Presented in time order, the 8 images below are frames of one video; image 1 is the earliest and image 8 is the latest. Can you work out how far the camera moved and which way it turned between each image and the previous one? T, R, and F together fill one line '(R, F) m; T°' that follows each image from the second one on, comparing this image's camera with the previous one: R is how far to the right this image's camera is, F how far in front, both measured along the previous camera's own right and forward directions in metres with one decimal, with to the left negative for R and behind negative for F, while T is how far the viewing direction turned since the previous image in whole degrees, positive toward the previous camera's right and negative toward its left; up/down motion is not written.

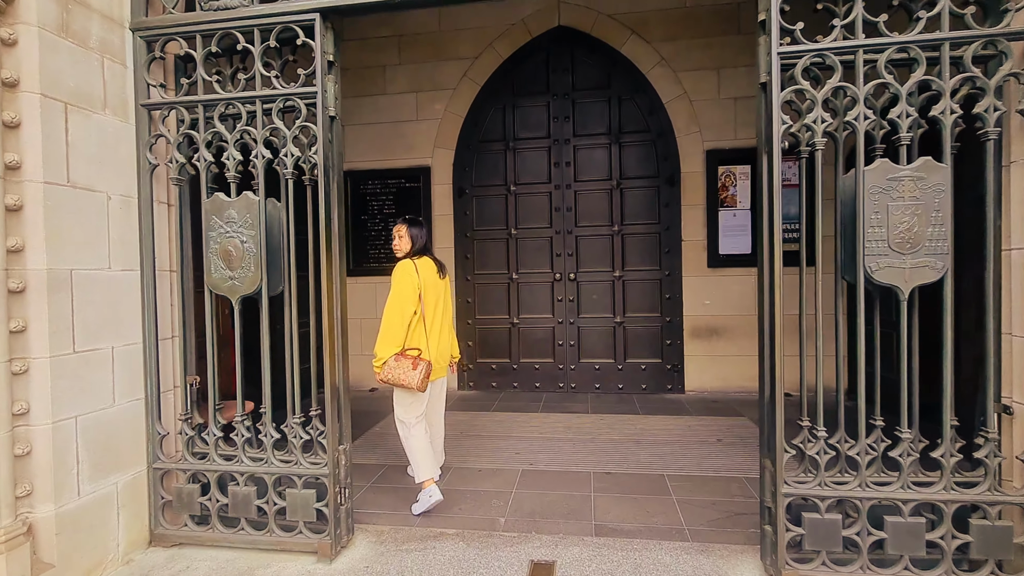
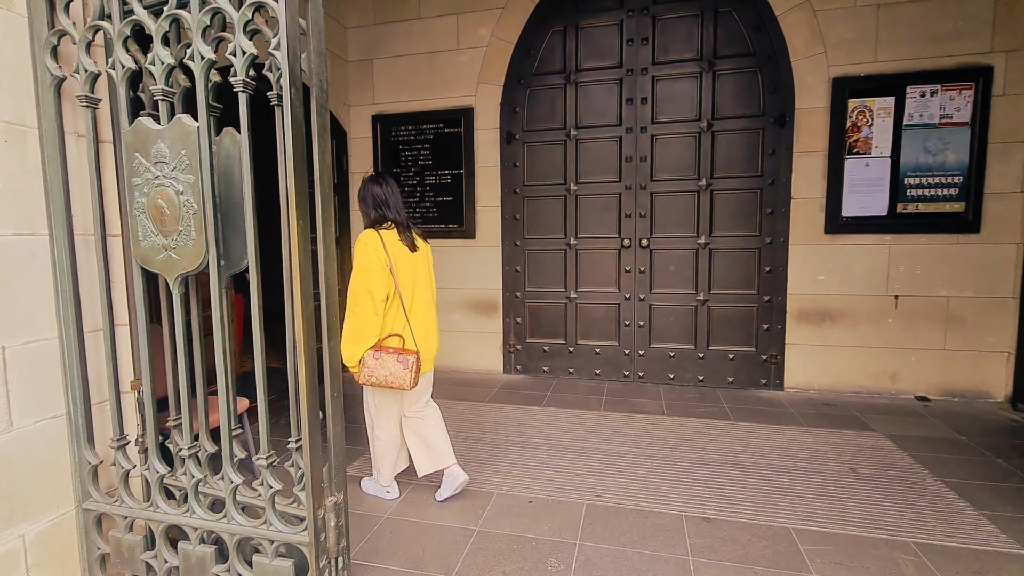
(-0.1, +0.8) m; -5°
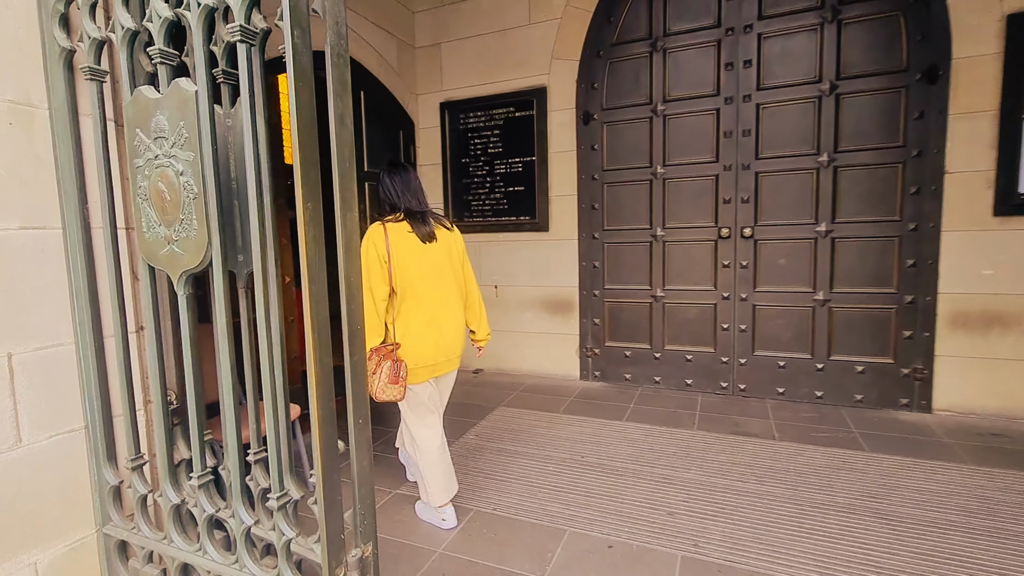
(0.0, +0.4) m; -9°
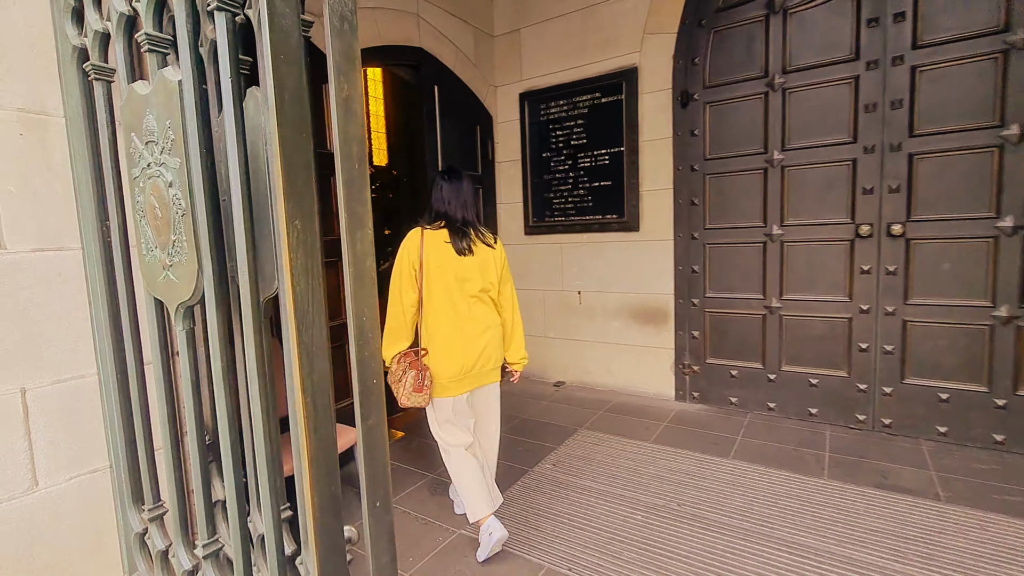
(0.0, +0.4) m; -10°
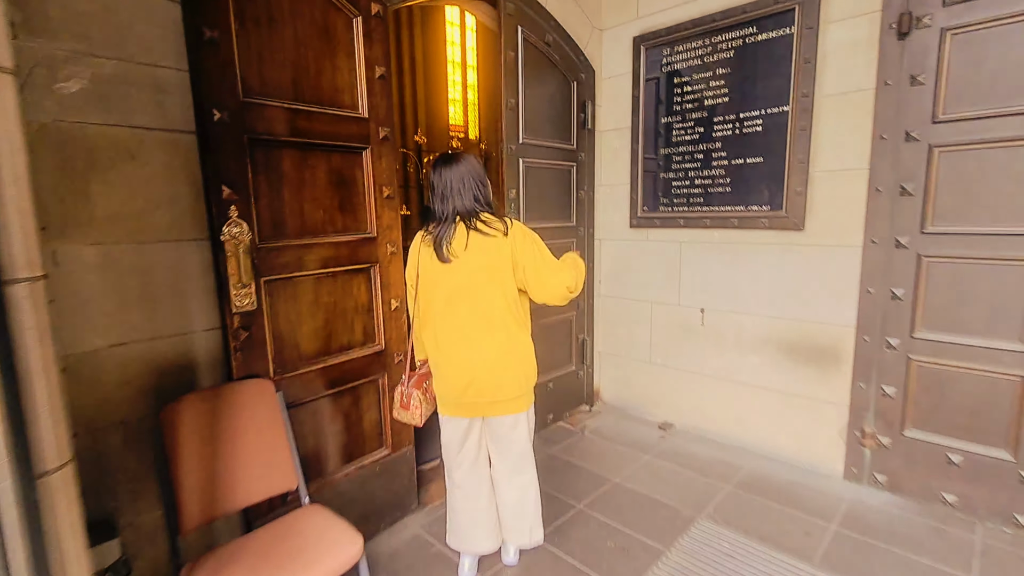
(0.0, +0.9) m; -11°
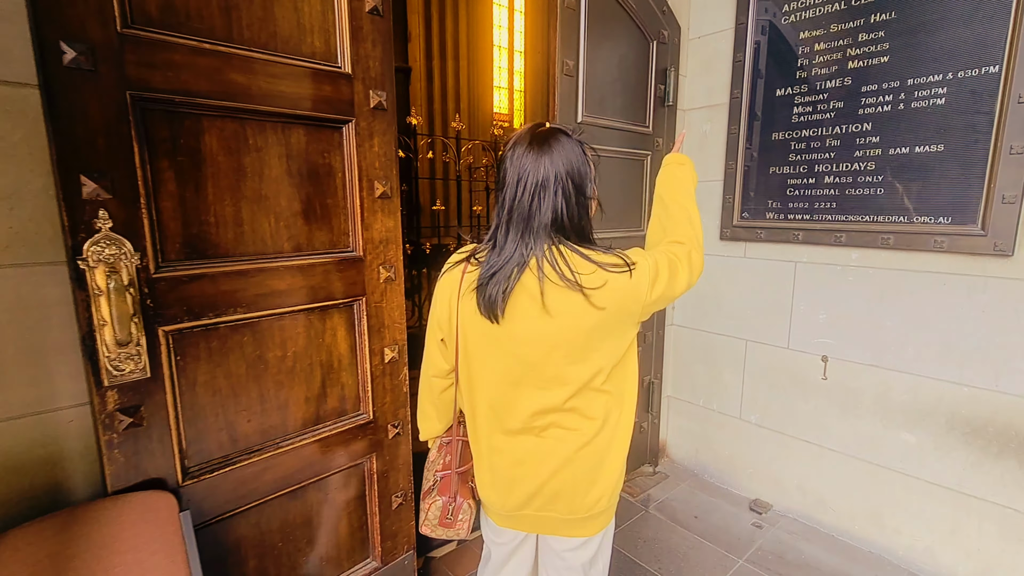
(0.0, +0.7) m; -5°
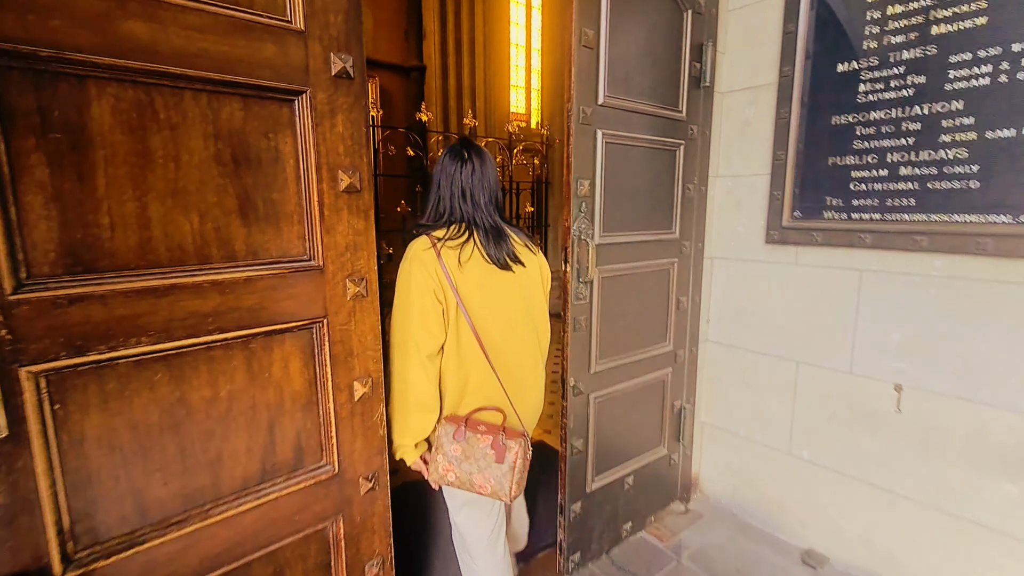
(0.0, +0.3) m; -2°
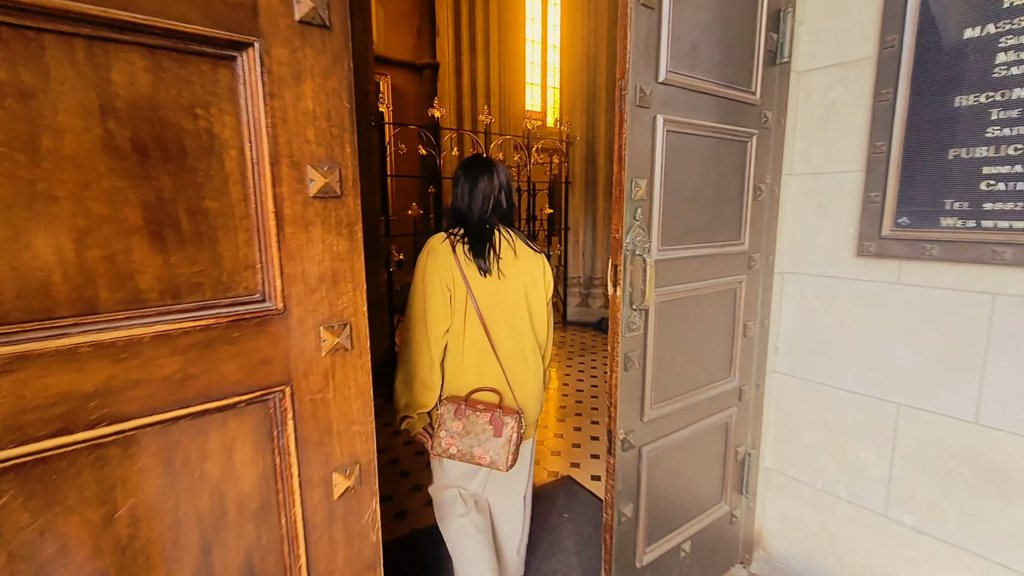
(-0.1, +0.3) m; -1°
